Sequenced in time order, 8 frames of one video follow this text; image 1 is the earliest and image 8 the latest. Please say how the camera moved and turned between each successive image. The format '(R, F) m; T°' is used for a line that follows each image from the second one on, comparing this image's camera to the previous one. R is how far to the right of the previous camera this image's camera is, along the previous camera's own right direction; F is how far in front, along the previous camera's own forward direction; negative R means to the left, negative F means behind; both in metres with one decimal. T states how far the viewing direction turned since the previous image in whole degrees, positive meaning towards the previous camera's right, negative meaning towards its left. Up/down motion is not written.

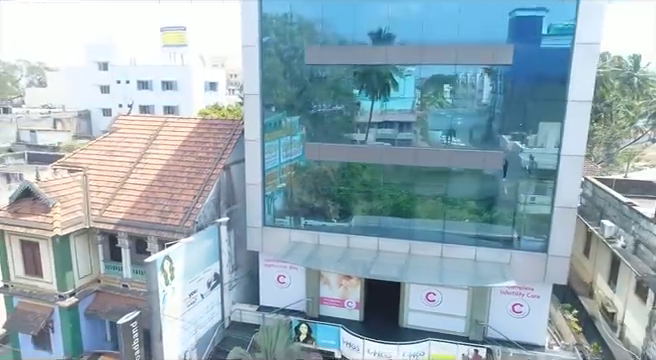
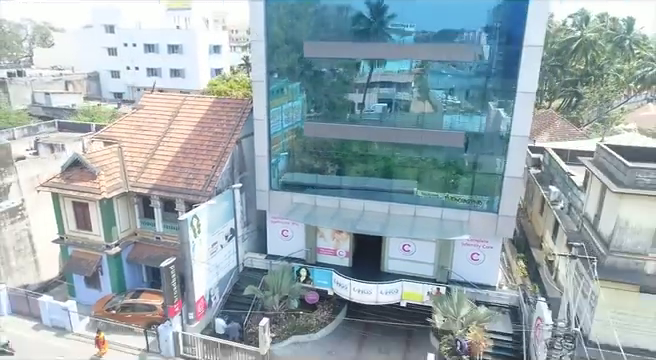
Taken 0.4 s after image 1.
(+0.2, -2.7) m; 0°
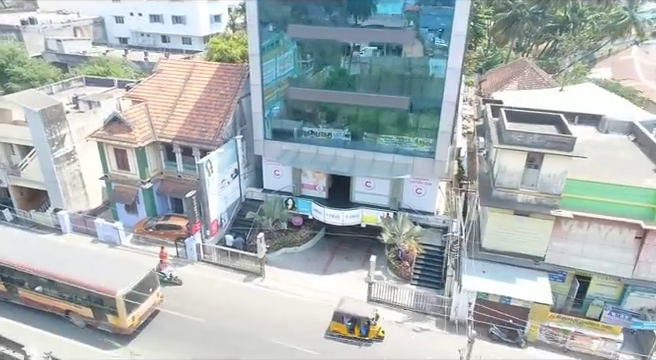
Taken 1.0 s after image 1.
(+0.9, -4.8) m; 0°
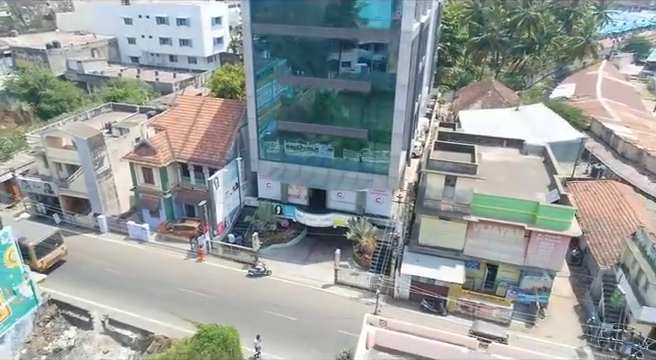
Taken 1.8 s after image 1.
(+1.2, -6.0) m; 0°
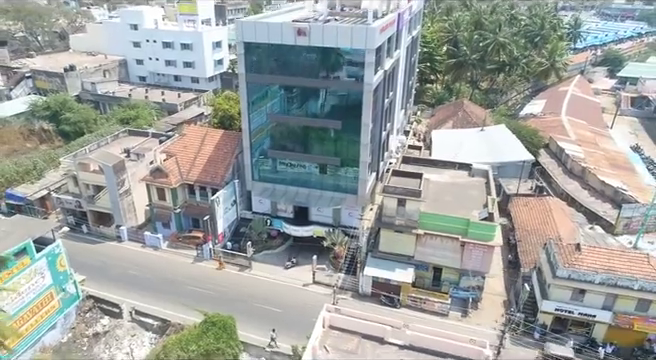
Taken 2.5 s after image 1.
(+1.3, -5.8) m; 0°
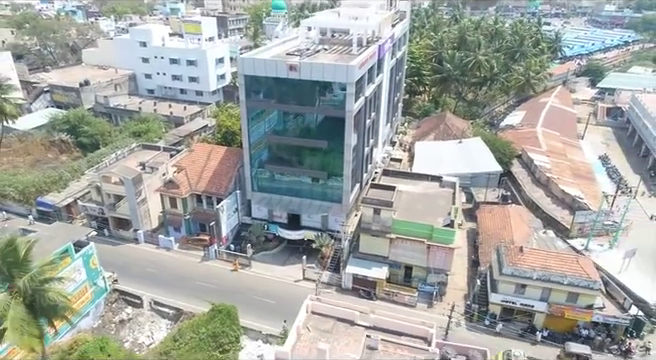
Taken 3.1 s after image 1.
(+1.0, -5.1) m; 0°
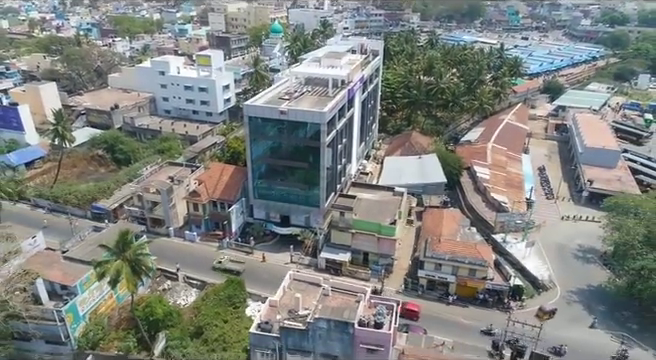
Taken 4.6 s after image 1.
(+2.1, -13.4) m; 0°
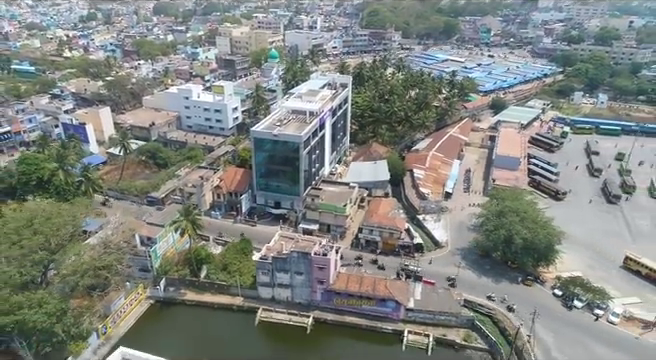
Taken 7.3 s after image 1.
(+3.8, -26.3) m; 0°
